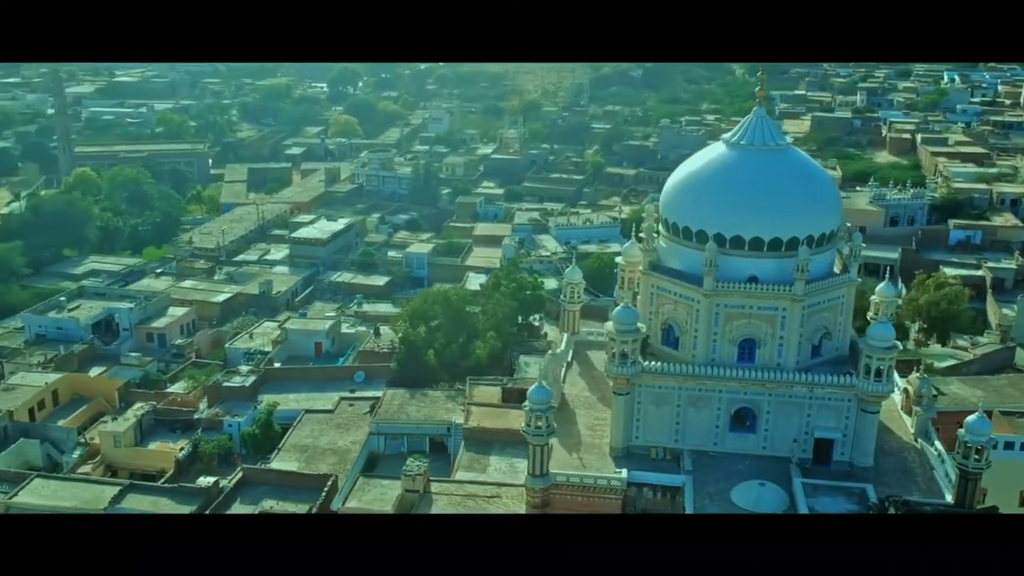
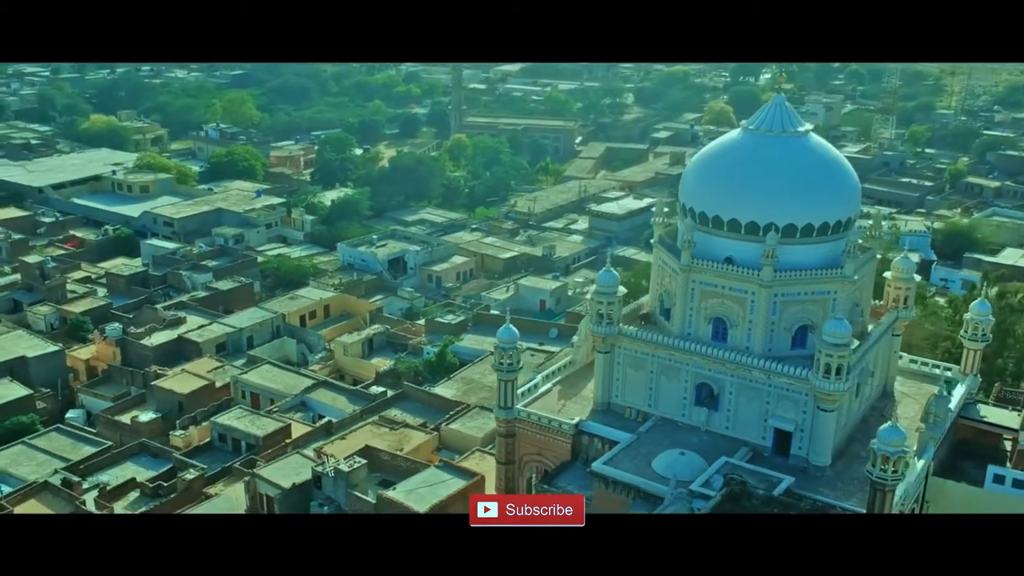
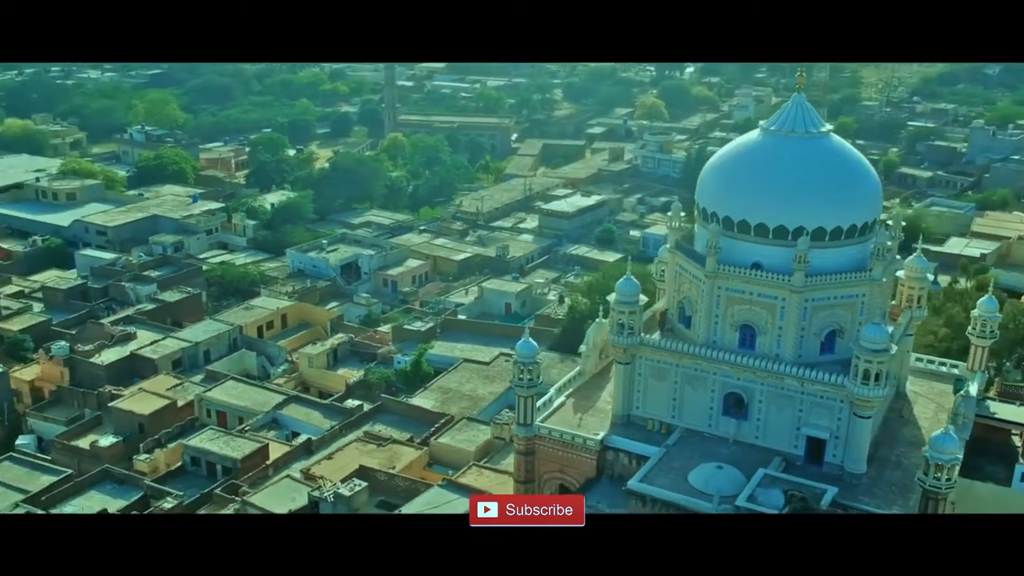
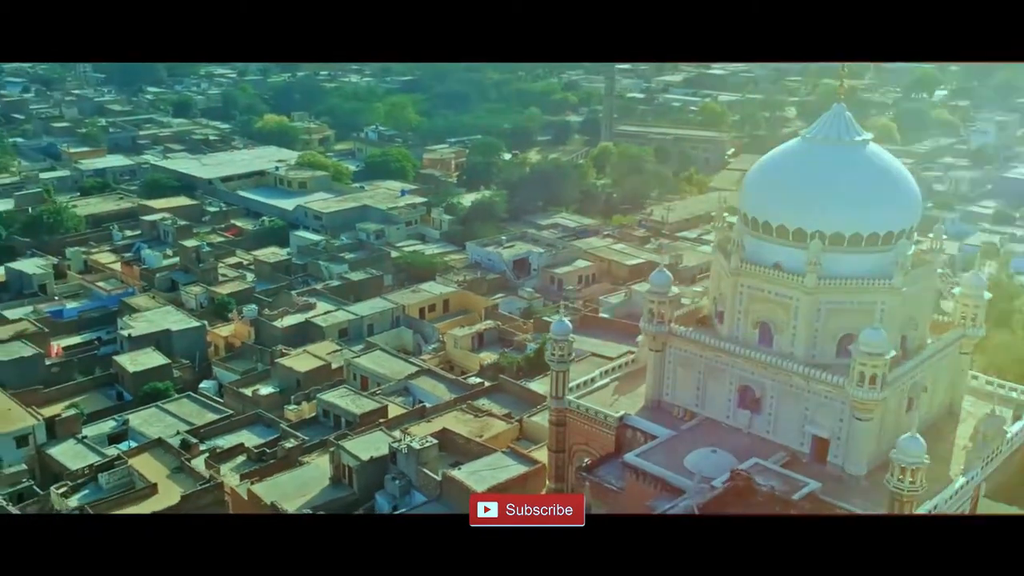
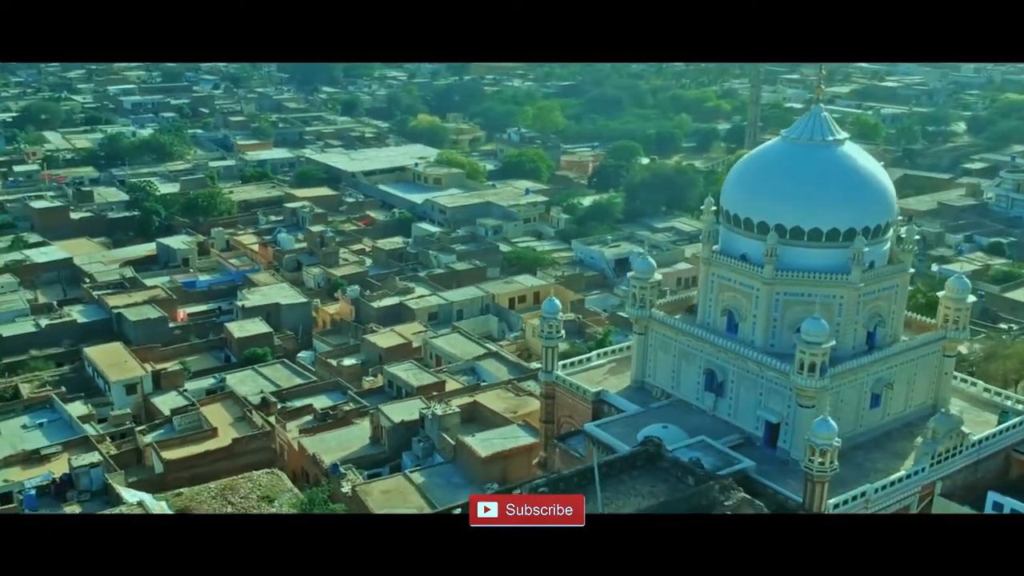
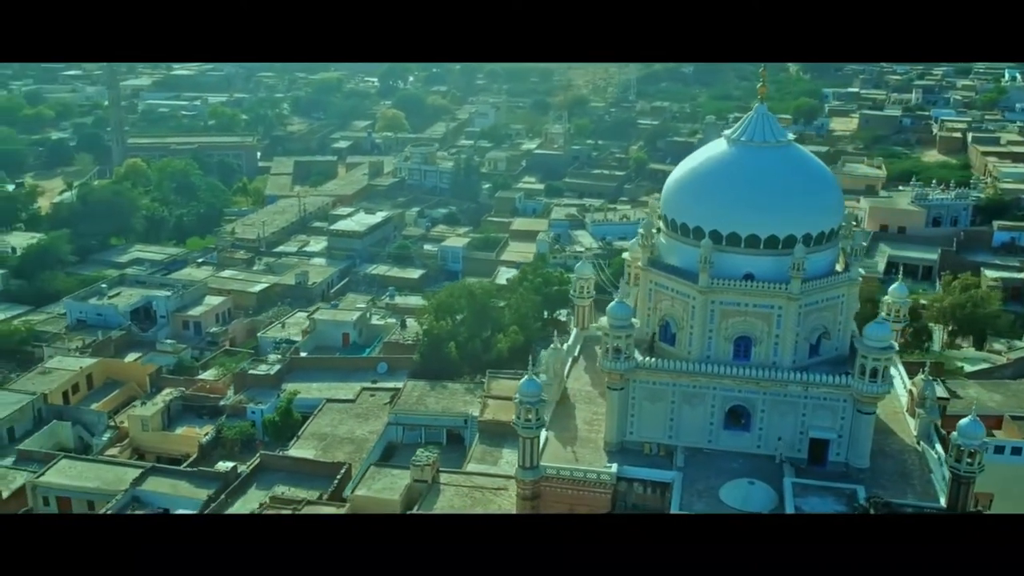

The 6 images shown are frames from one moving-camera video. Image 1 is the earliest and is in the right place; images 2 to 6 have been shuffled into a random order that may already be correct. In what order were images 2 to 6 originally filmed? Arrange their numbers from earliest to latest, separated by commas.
6, 3, 2, 4, 5
